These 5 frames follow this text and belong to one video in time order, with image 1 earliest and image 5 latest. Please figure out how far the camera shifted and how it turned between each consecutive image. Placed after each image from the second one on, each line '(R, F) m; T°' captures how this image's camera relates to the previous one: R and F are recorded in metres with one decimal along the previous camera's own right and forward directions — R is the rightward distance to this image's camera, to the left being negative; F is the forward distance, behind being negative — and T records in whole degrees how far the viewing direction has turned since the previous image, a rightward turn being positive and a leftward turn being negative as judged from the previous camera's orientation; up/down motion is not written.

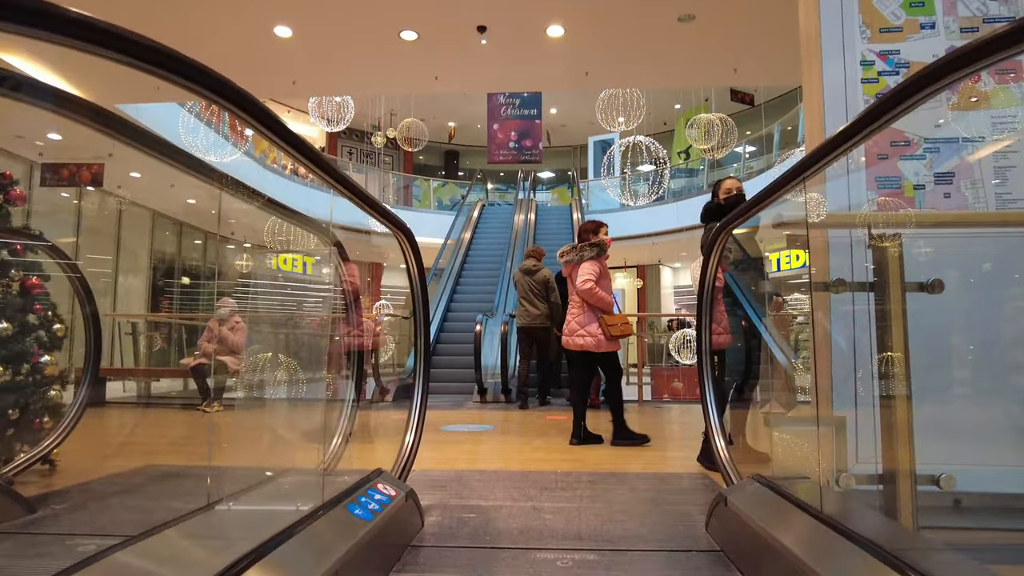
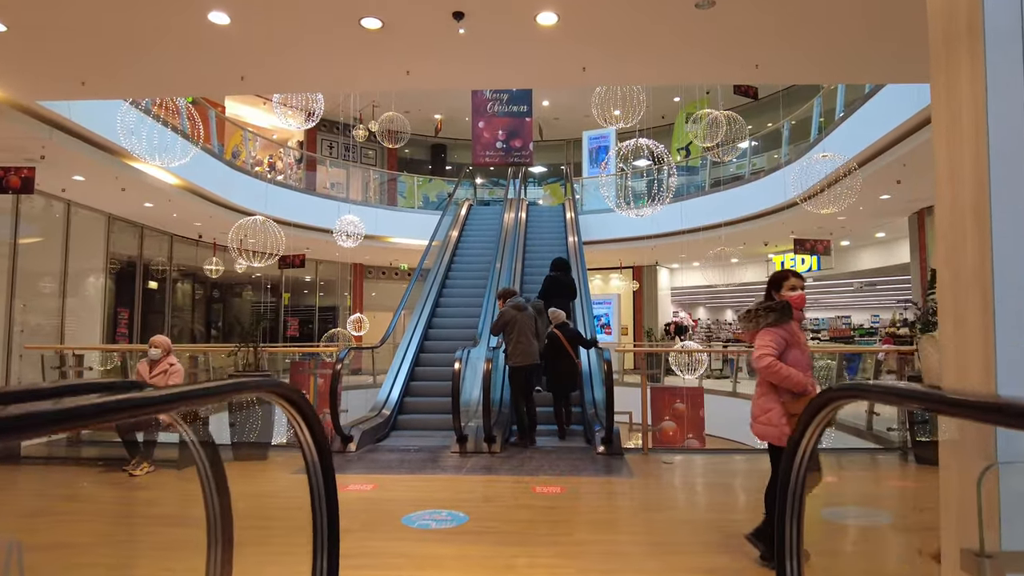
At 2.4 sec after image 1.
(+0.1, +0.8) m; +1°
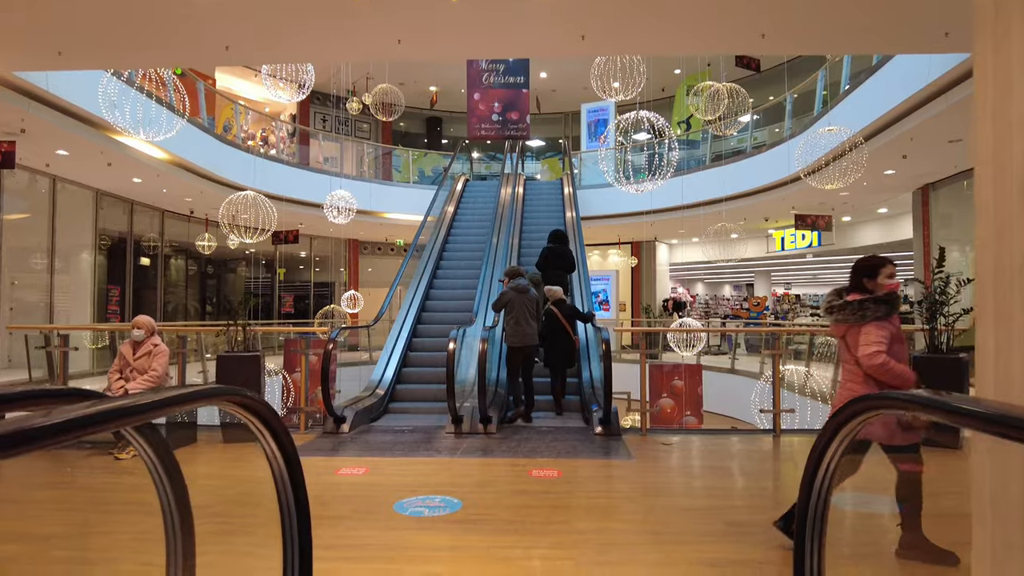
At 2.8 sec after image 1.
(0.0, +0.1) m; 0°
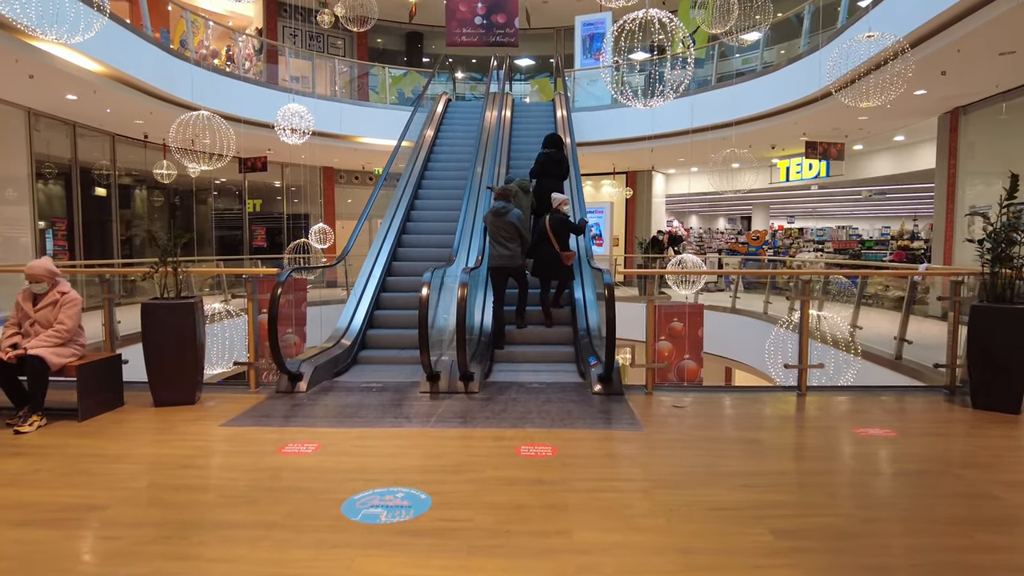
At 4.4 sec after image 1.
(0.0, +0.8) m; +1°
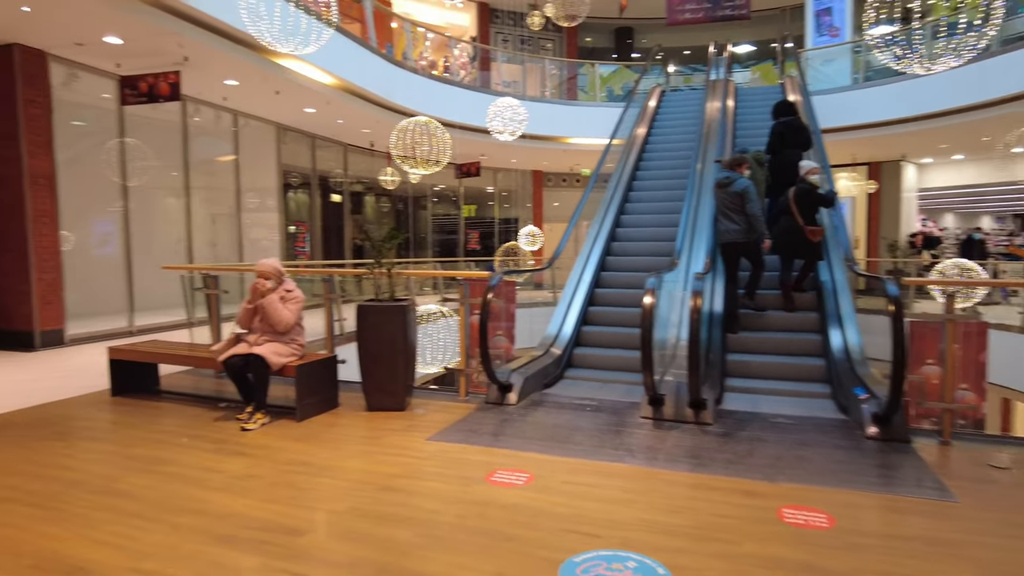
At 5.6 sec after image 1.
(-0.2, +0.5) m; -17°
